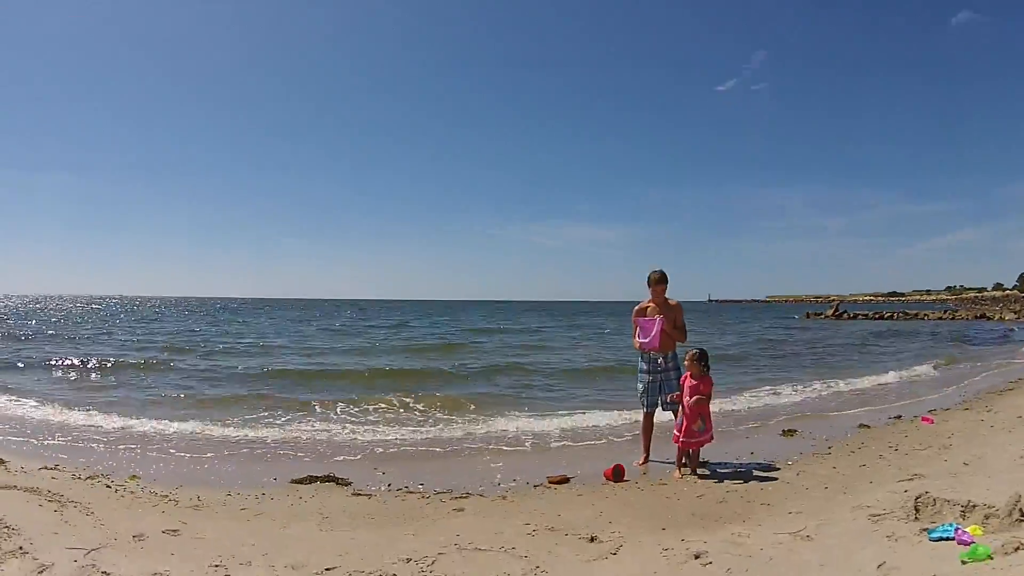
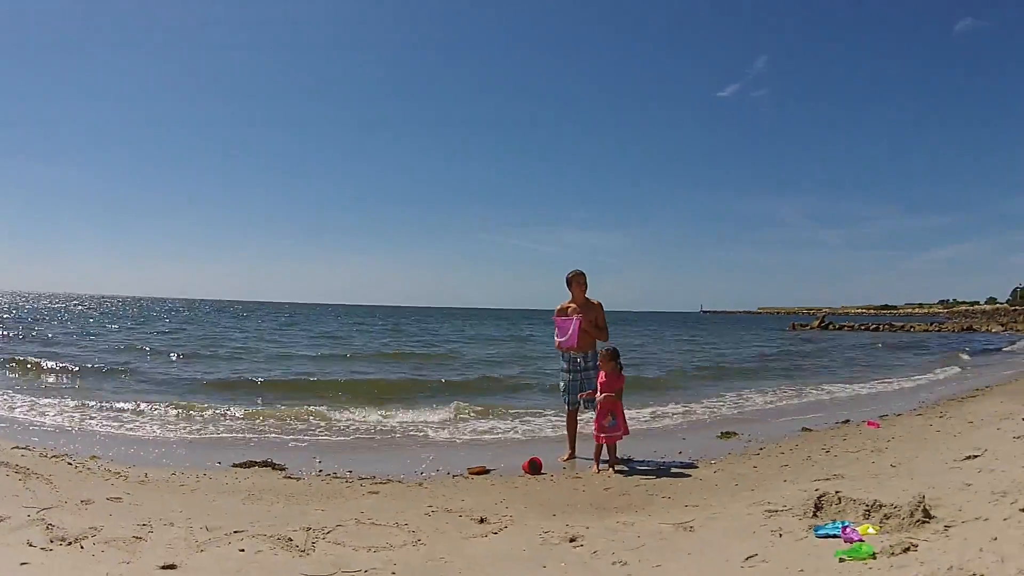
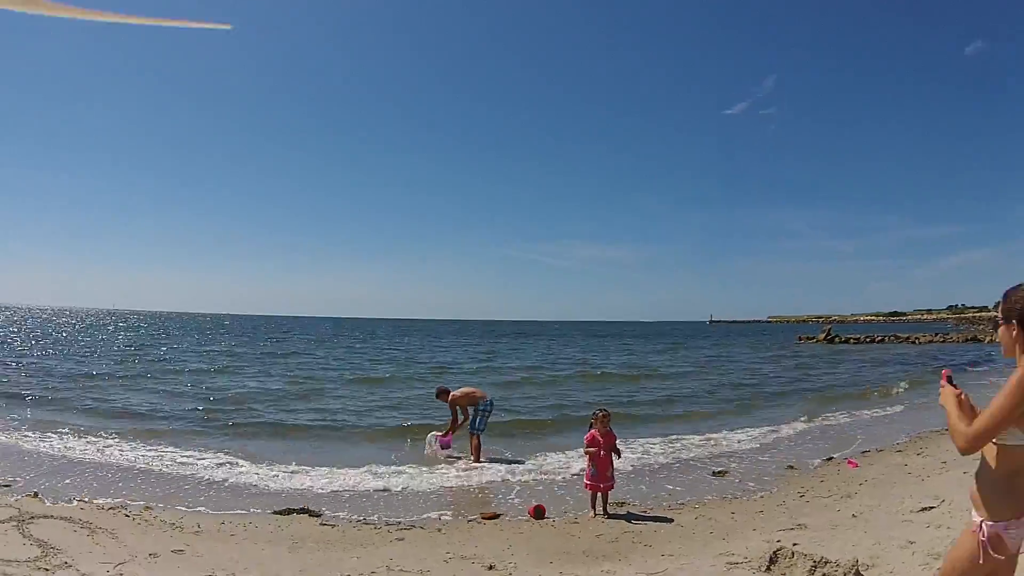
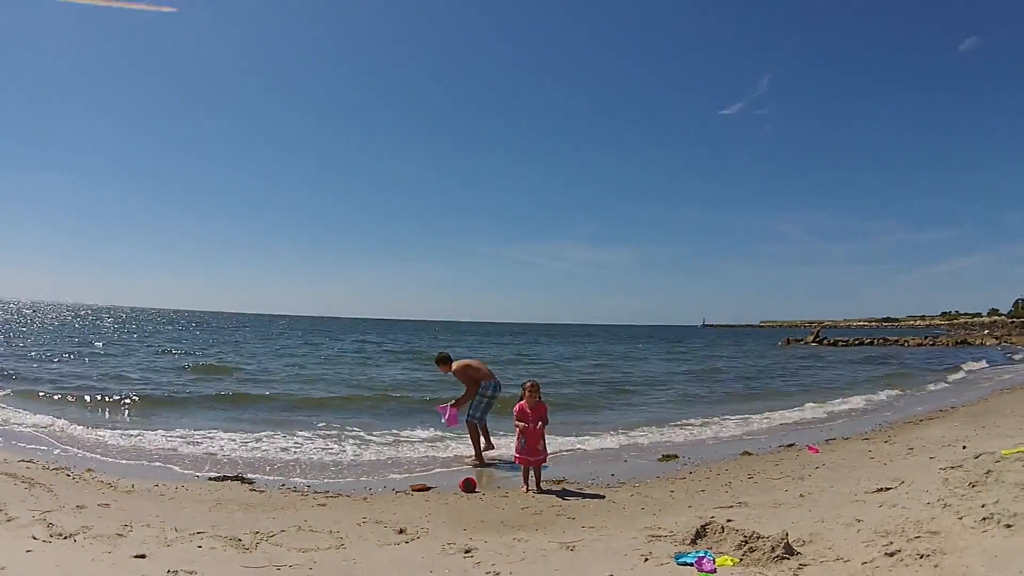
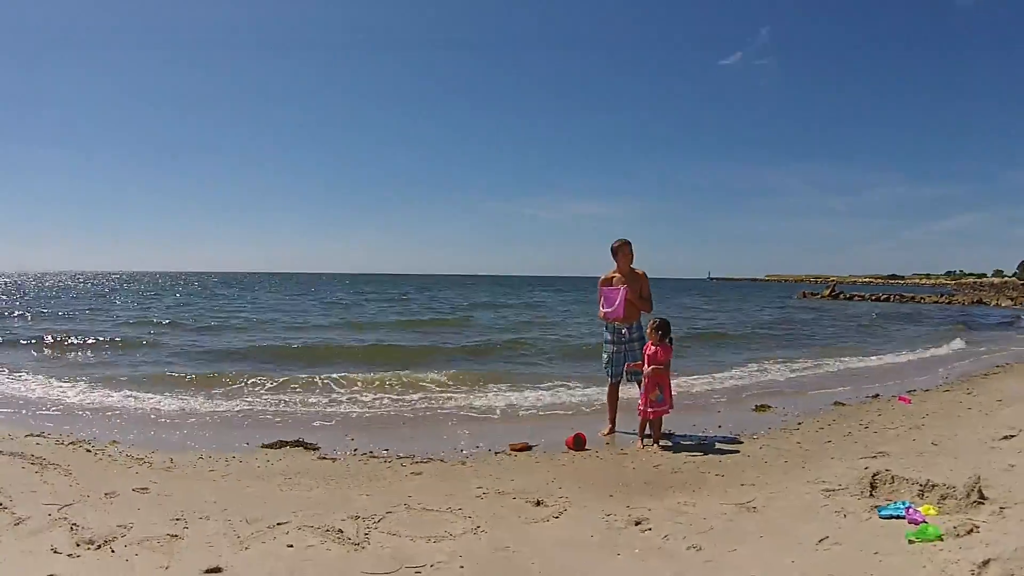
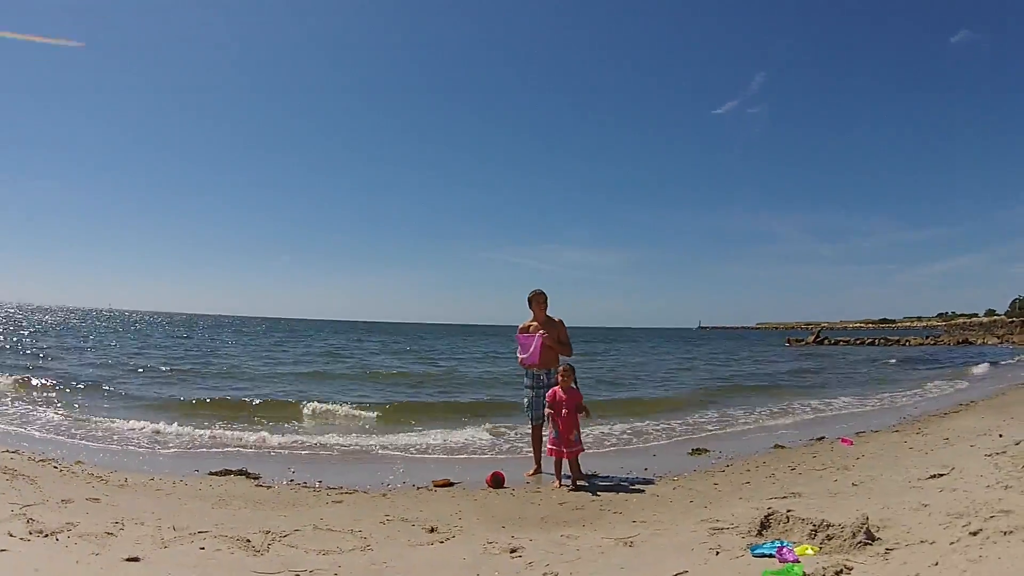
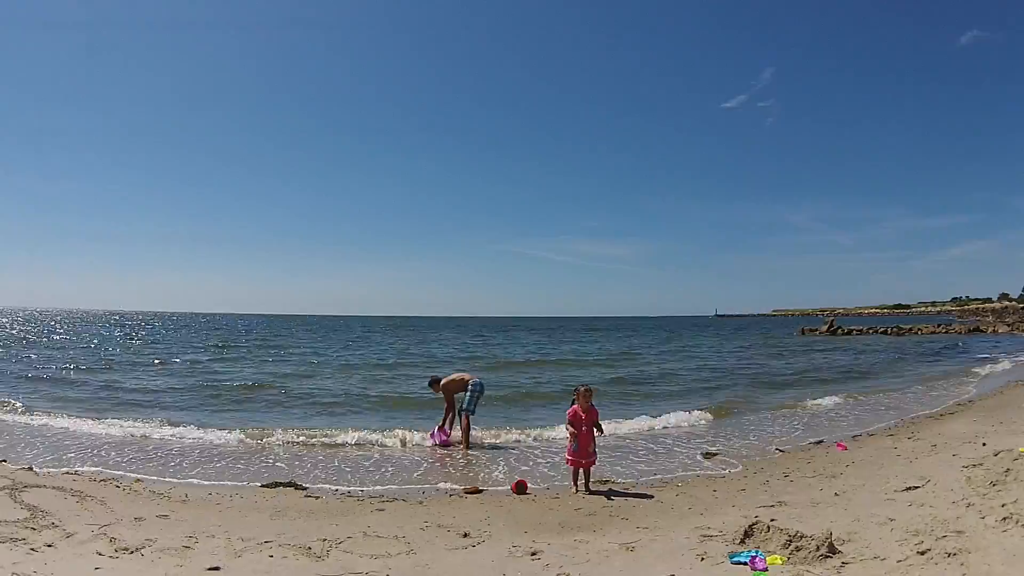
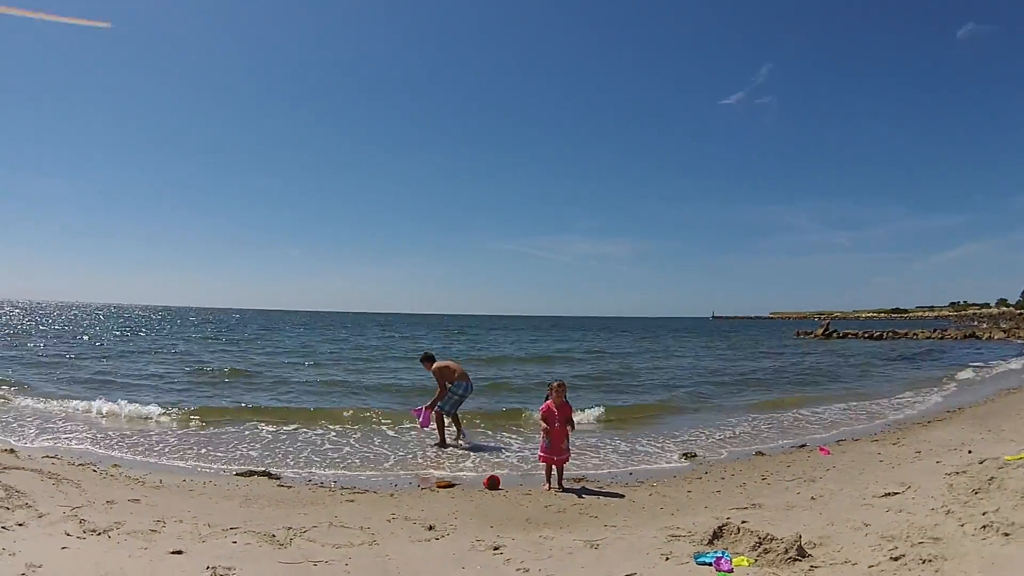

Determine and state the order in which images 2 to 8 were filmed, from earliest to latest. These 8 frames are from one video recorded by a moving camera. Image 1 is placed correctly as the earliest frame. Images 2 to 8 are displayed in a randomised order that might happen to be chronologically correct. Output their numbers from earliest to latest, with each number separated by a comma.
5, 2, 6, 4, 8, 7, 3
